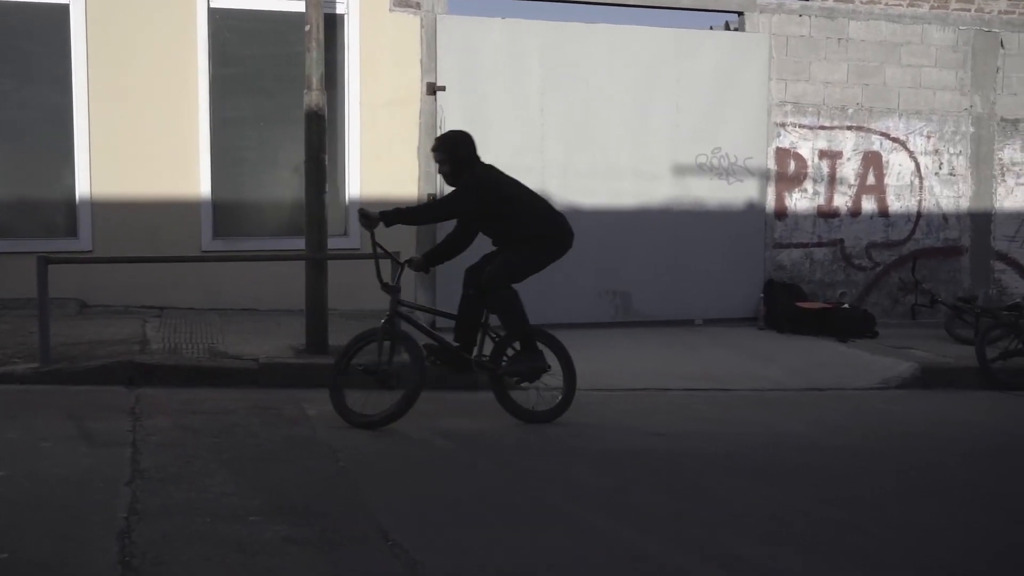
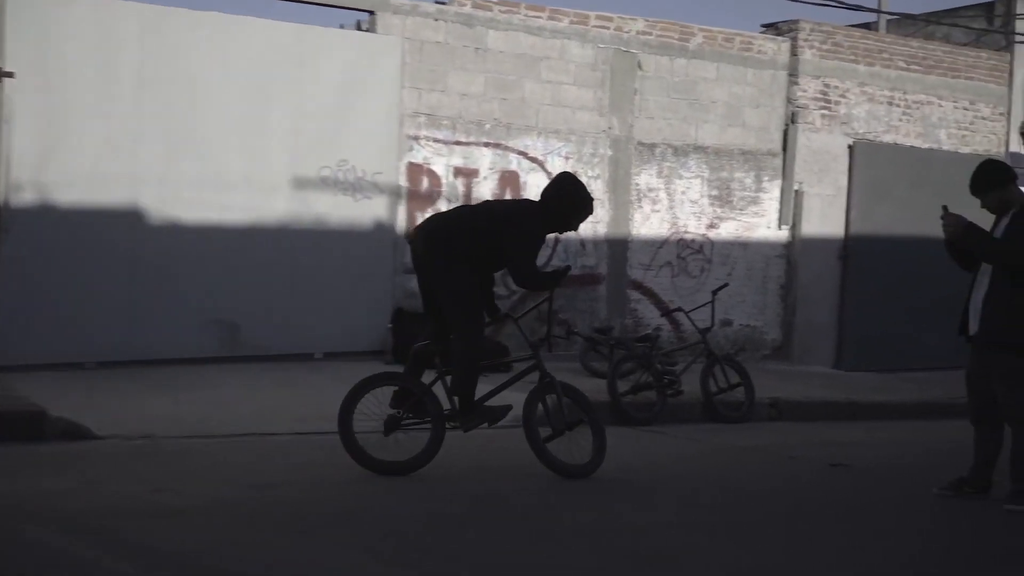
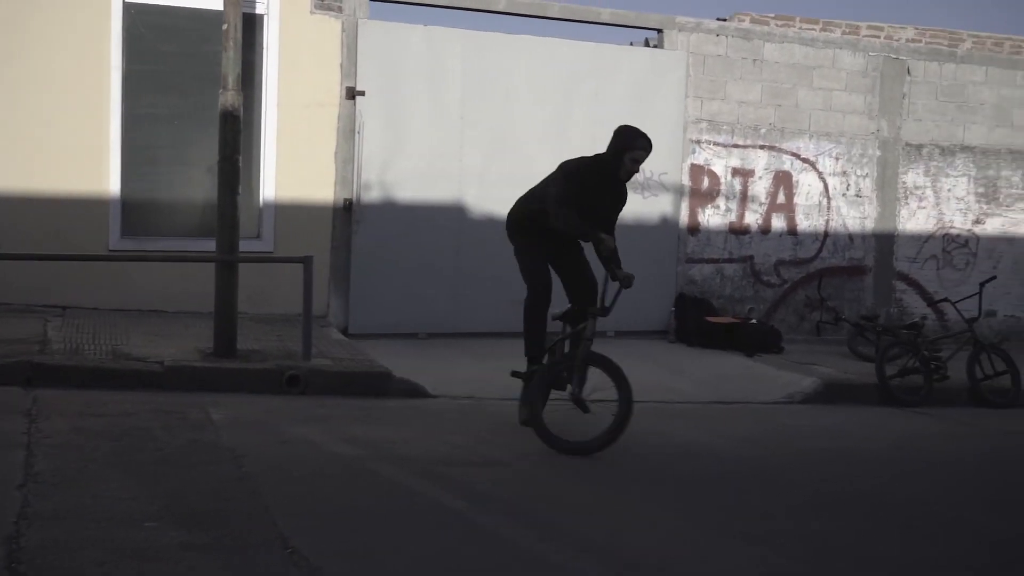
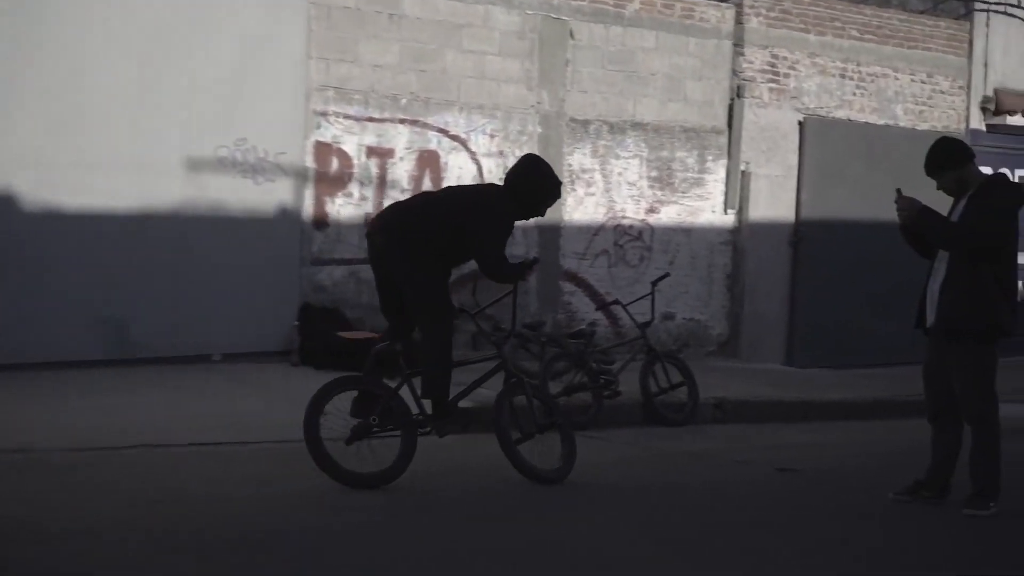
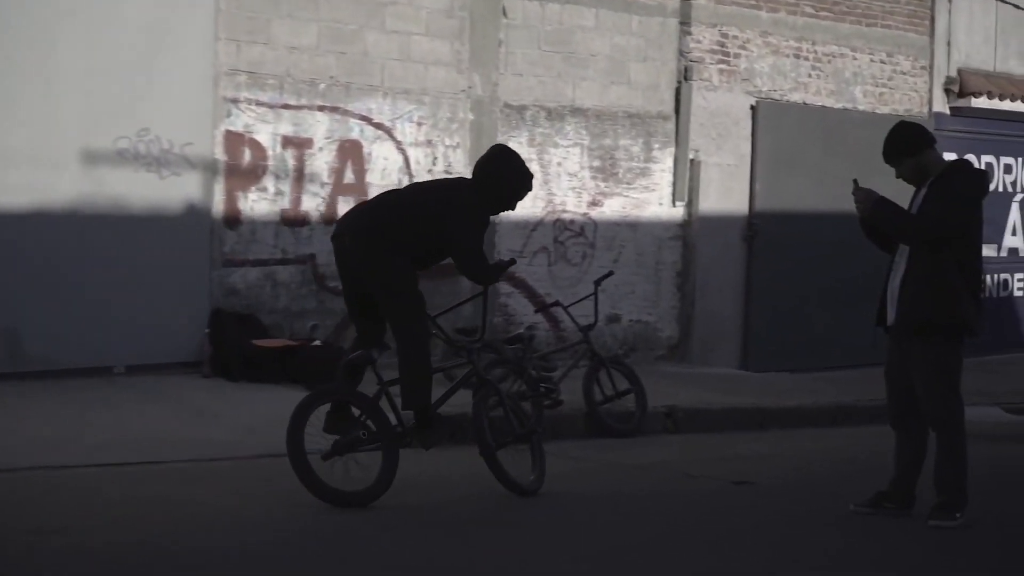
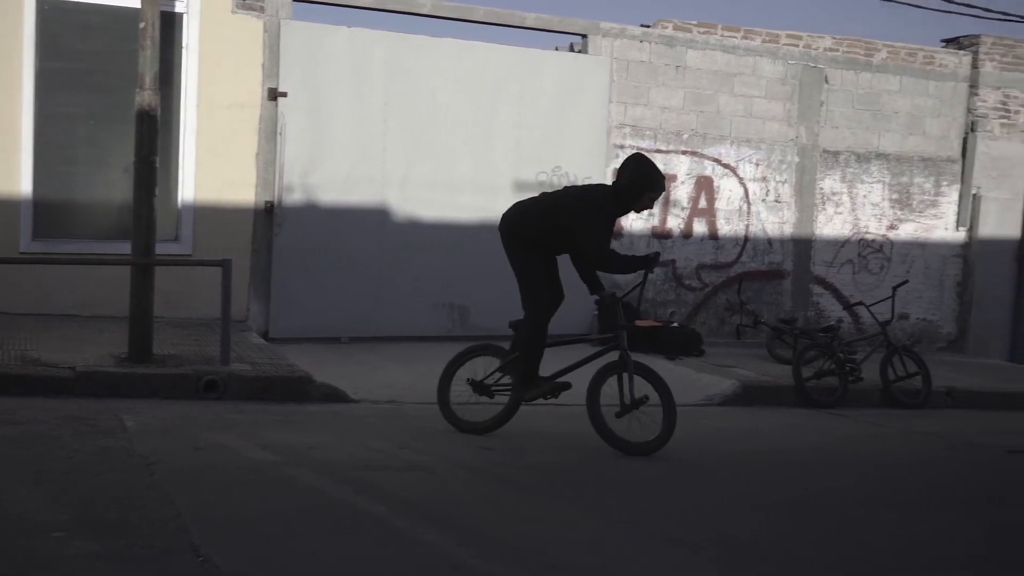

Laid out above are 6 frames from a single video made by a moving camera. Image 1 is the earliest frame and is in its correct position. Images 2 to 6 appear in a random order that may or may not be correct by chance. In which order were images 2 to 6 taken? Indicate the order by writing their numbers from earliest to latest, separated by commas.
3, 6, 2, 4, 5
